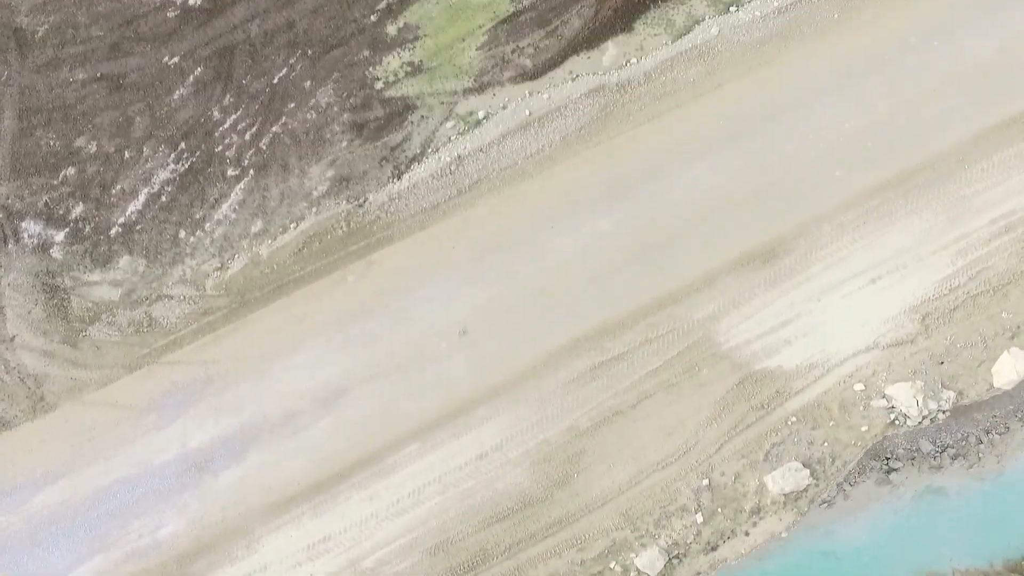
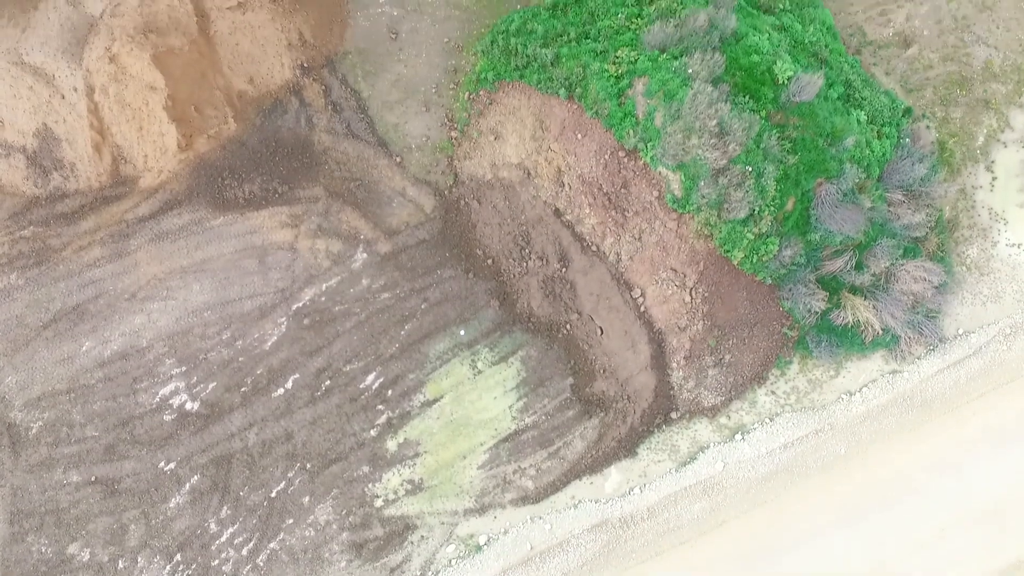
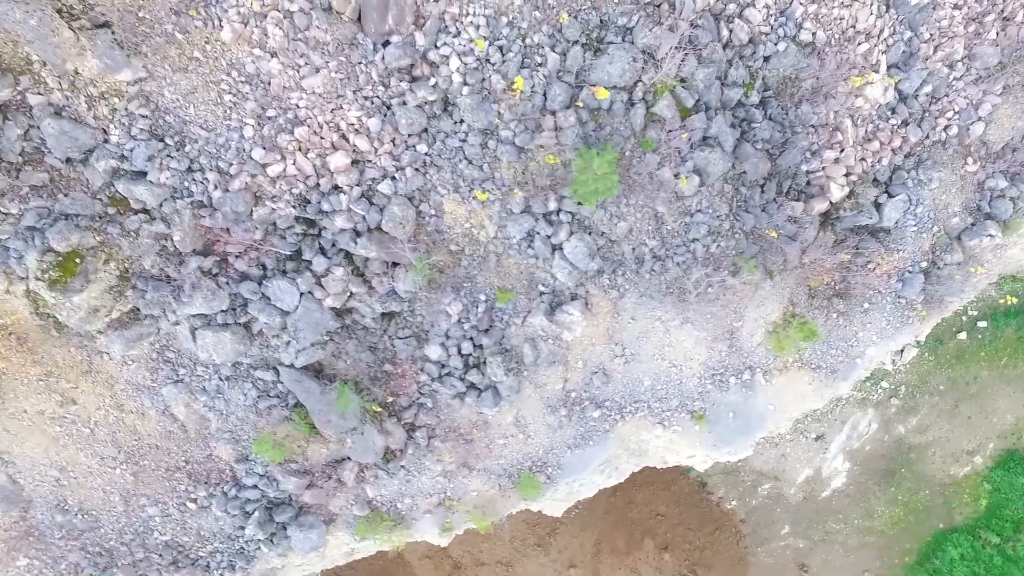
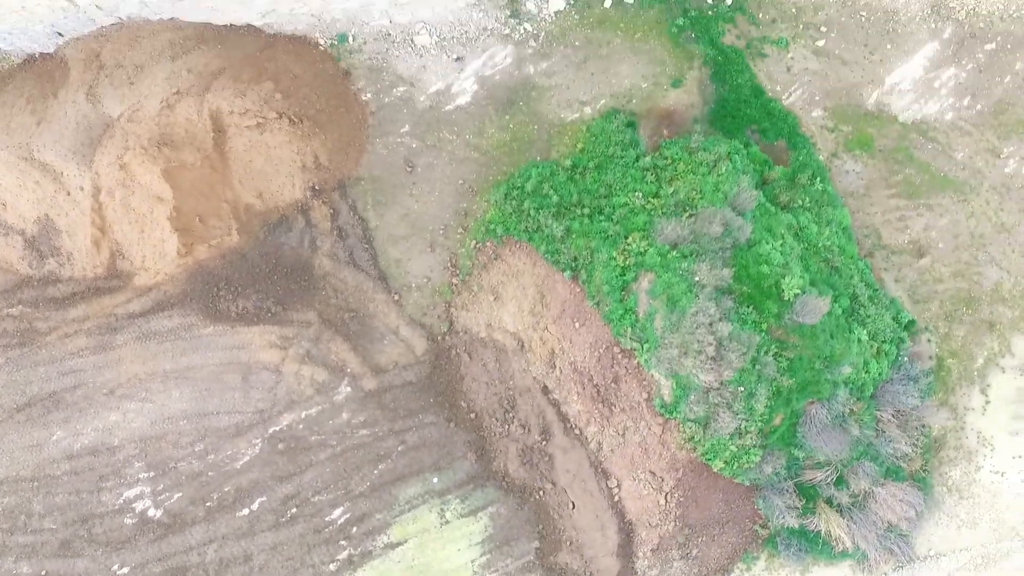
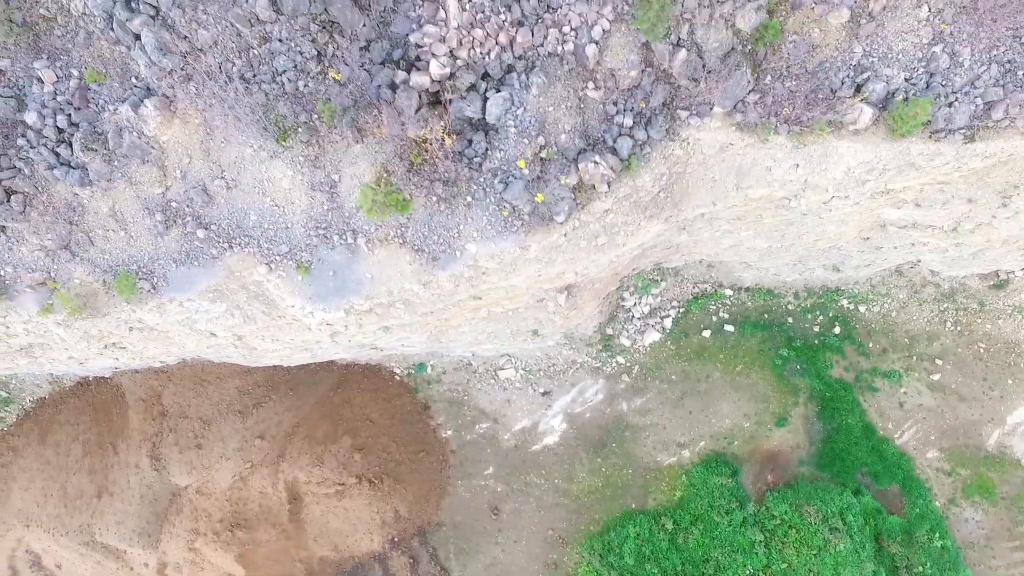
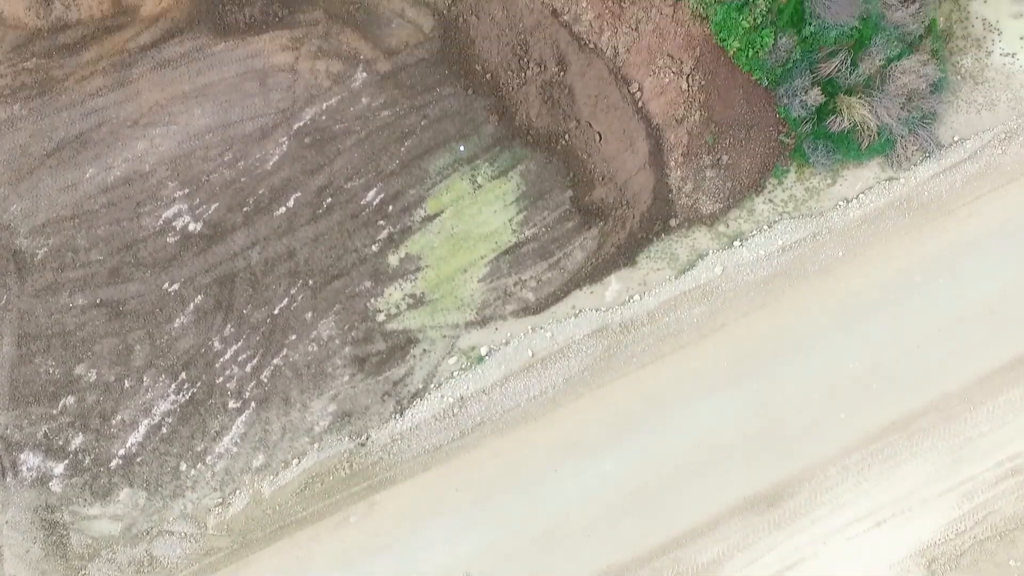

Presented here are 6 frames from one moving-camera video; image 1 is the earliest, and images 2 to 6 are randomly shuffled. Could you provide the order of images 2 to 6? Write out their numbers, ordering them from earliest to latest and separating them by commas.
6, 2, 4, 5, 3
